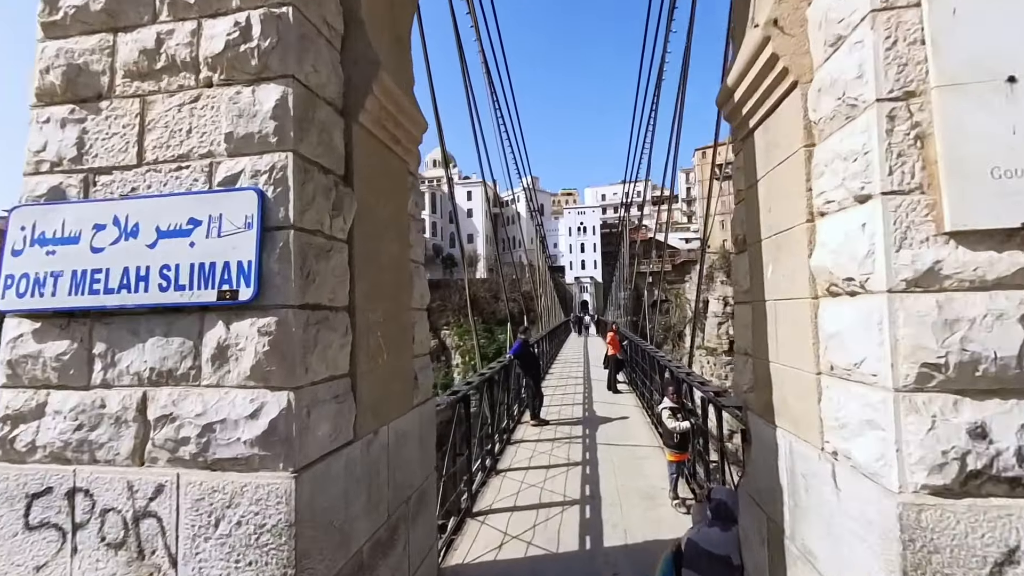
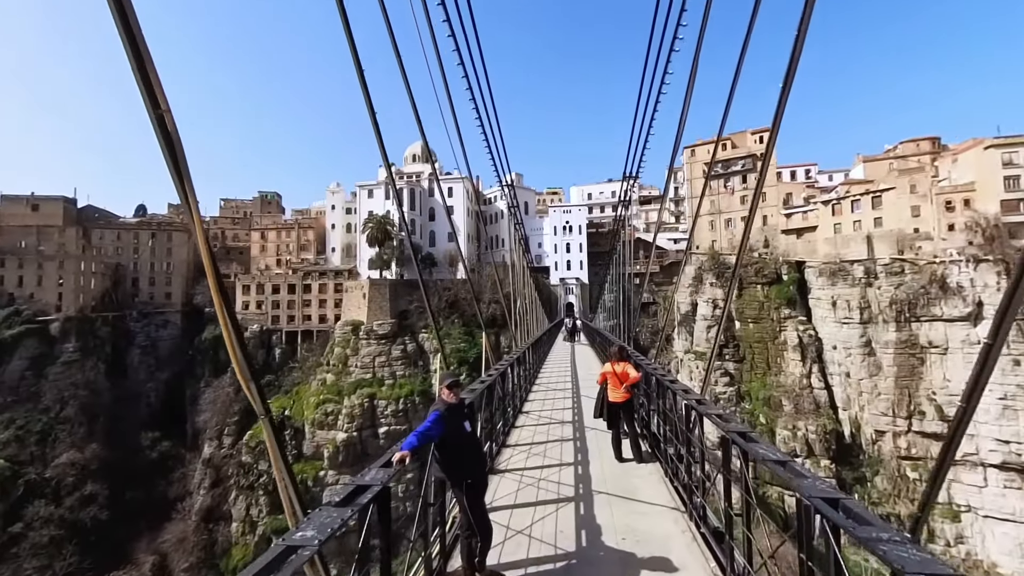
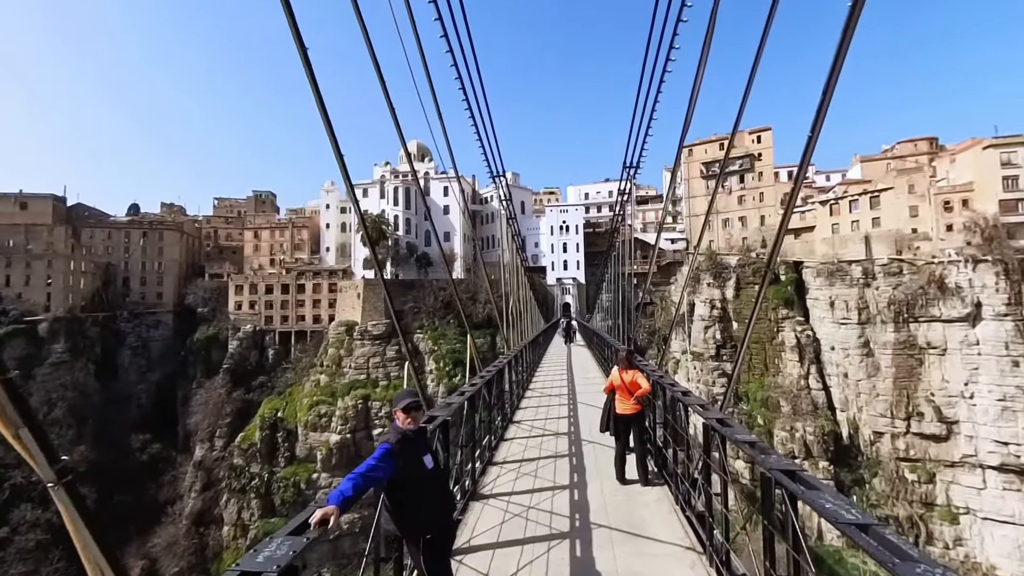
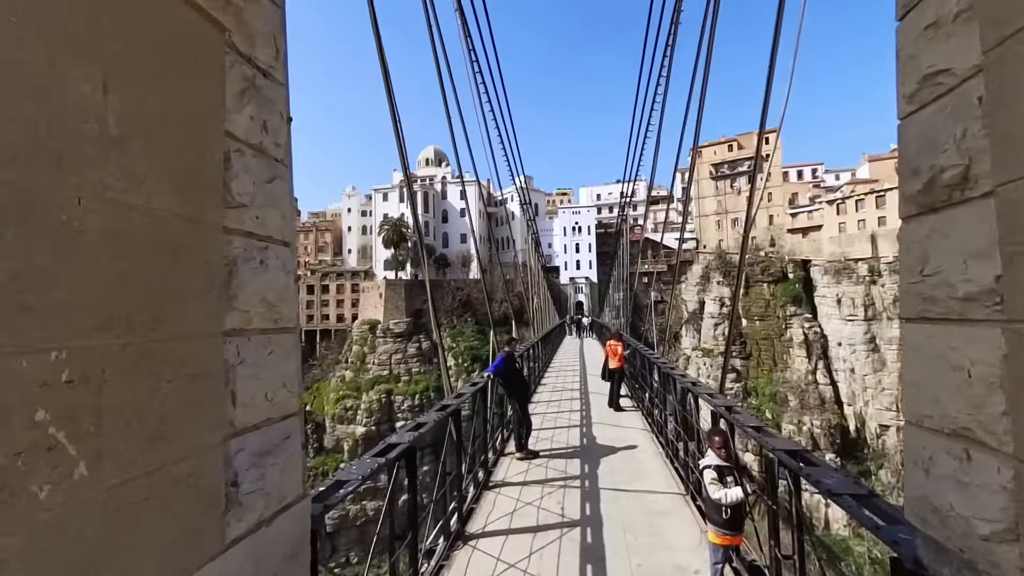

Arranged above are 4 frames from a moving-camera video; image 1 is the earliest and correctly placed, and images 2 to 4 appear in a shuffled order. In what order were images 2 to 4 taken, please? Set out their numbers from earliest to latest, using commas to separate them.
4, 2, 3
